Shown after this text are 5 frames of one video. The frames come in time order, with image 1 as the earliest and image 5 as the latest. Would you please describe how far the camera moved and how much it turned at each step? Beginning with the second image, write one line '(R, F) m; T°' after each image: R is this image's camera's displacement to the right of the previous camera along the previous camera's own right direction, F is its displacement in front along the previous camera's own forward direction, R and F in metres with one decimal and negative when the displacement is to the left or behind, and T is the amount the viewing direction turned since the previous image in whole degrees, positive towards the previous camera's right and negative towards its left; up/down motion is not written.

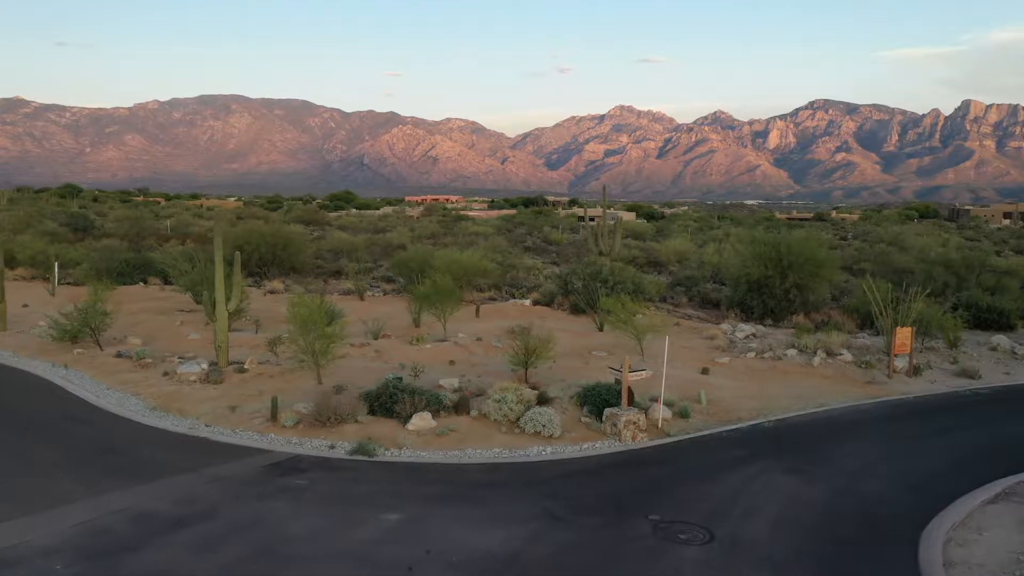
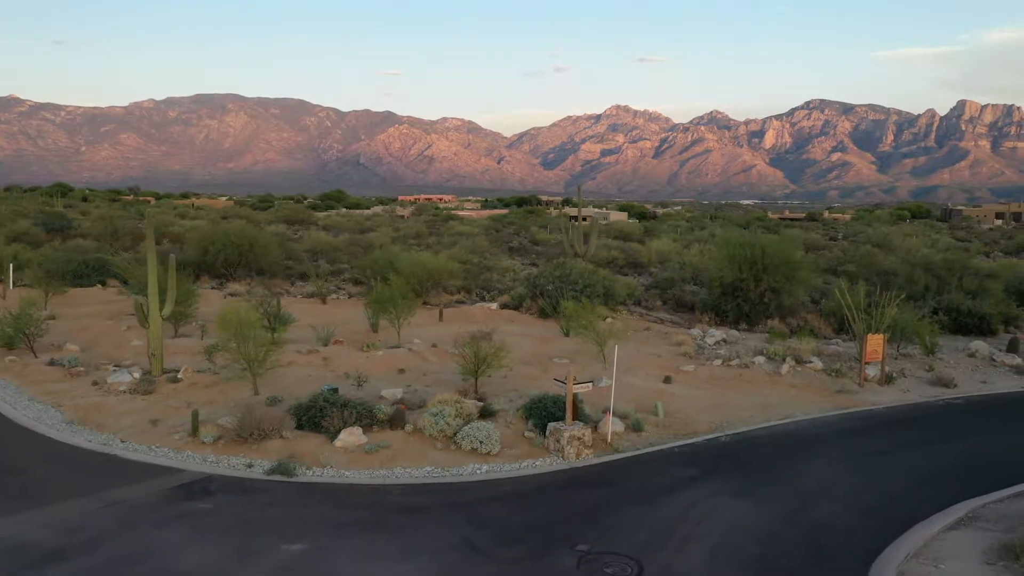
(+0.8, +0.7) m; 0°
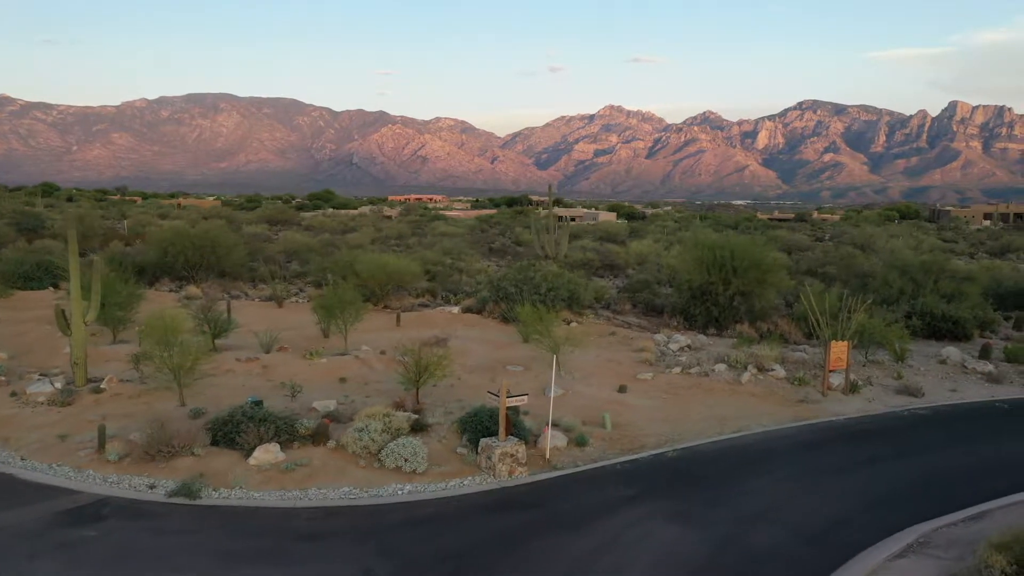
(+0.8, +0.7) m; 0°
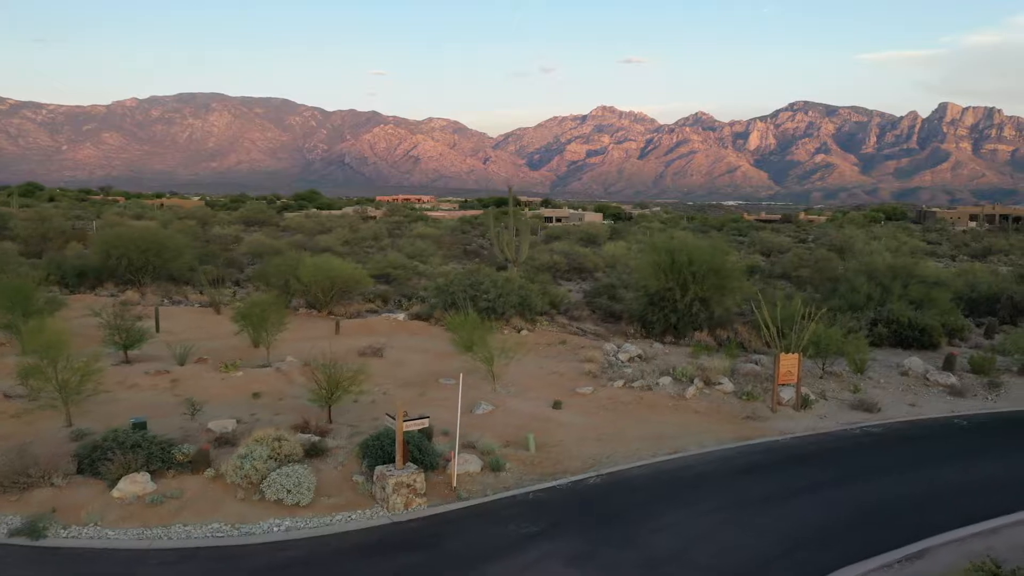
(+1.1, +1.0) m; +1°
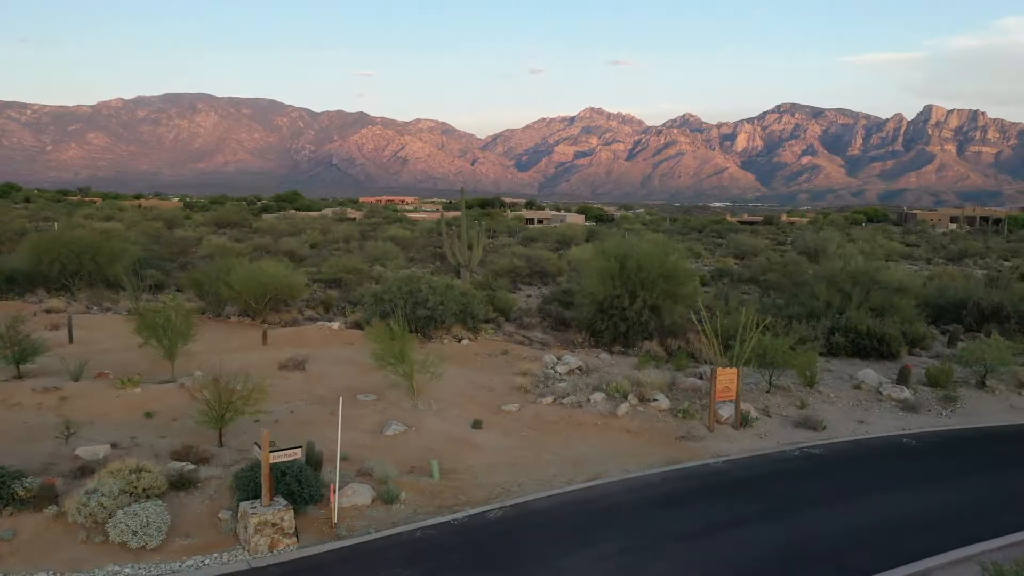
(+1.1, +1.0) m; +1°
